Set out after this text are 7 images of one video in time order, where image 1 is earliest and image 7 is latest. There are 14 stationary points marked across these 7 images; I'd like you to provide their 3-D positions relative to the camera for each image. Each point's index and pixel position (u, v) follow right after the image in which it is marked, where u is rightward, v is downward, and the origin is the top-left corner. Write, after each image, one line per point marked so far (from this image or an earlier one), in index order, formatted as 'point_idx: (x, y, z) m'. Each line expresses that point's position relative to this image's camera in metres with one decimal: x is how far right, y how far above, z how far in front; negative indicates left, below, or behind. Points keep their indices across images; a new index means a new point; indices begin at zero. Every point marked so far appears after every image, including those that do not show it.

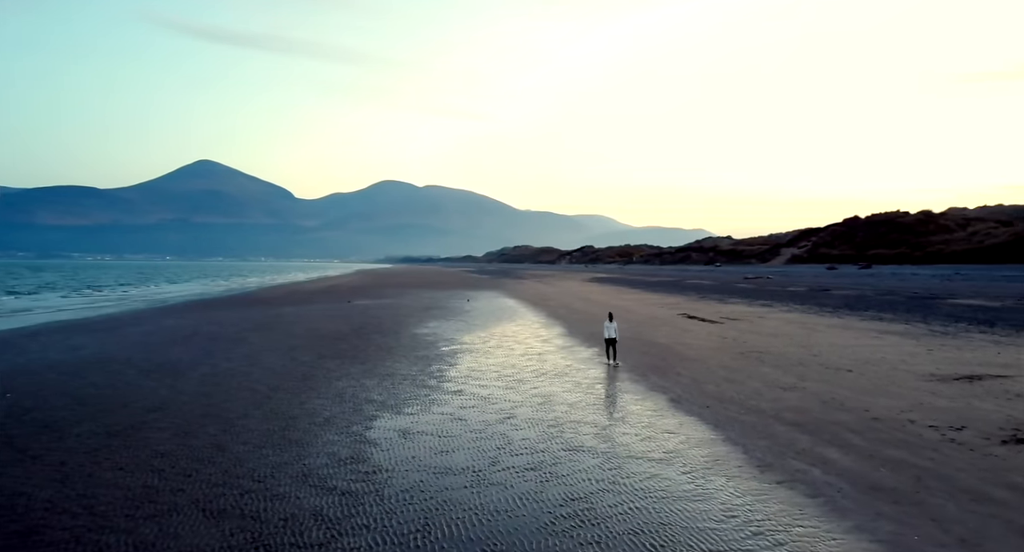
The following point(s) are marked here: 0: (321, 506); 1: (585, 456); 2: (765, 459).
0: (-1.6, -2.0, +5.3) m
1: (+1.0, -2.4, +7.8) m
2: (+3.5, -2.5, +8.0) m
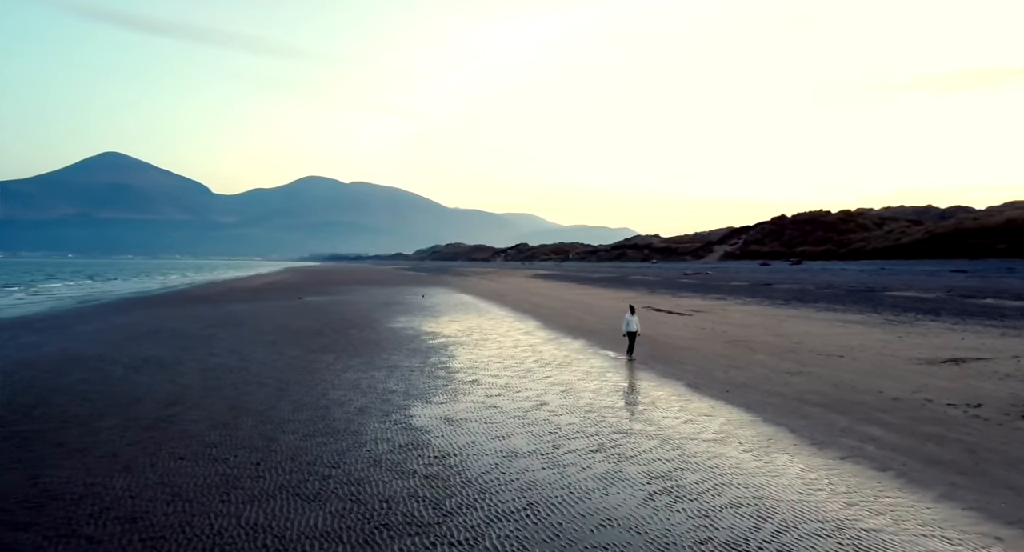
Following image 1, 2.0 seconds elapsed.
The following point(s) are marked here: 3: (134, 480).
0: (-0.8, -1.8, +5.1) m
1: (+1.7, -2.1, +7.7) m
2: (+4.2, -2.2, +8.1) m
3: (-3.3, -1.8, +5.3) m
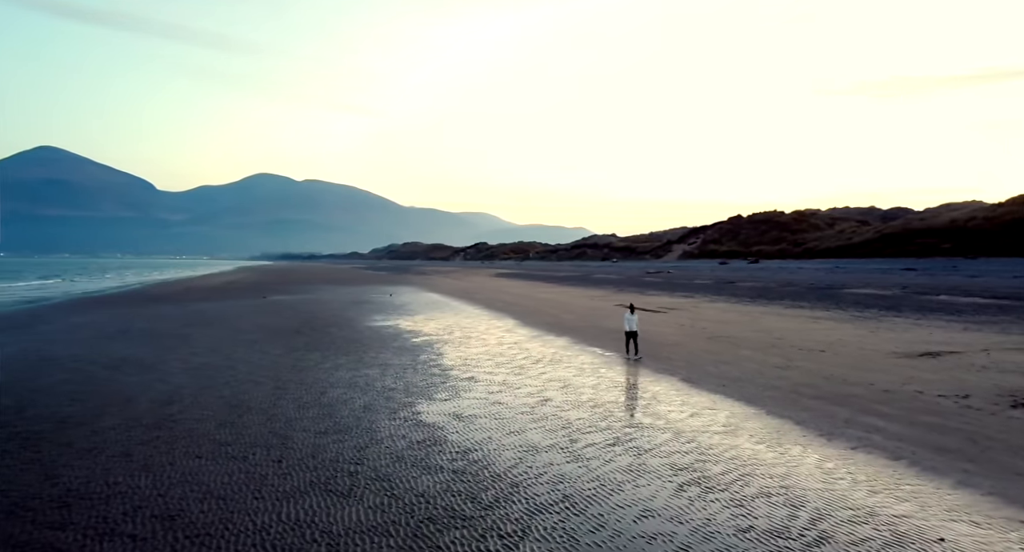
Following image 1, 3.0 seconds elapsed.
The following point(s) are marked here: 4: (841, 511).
0: (-0.6, -1.8, +5.1) m
1: (+1.9, -2.1, +7.8) m
2: (+4.3, -2.1, +8.2) m
3: (-3.0, -1.7, +5.1) m
4: (+2.6, -1.8, +4.6) m
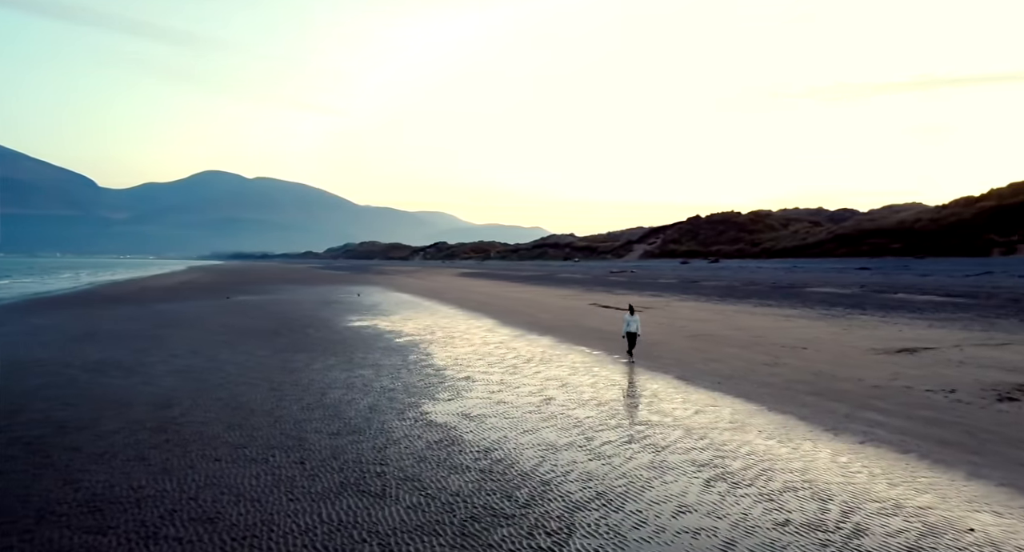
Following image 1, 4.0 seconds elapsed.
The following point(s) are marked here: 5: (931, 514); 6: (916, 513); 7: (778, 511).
0: (-0.3, -1.8, +5.1) m
1: (+2.0, -2.0, +7.9) m
2: (+4.5, -2.1, +8.4) m
3: (-2.8, -1.7, +5.0) m
4: (+2.9, -1.8, +4.7) m
5: (+3.2, -1.8, +4.5) m
6: (+3.1, -1.8, +4.5) m
7: (+2.0, -1.8, +4.5) m
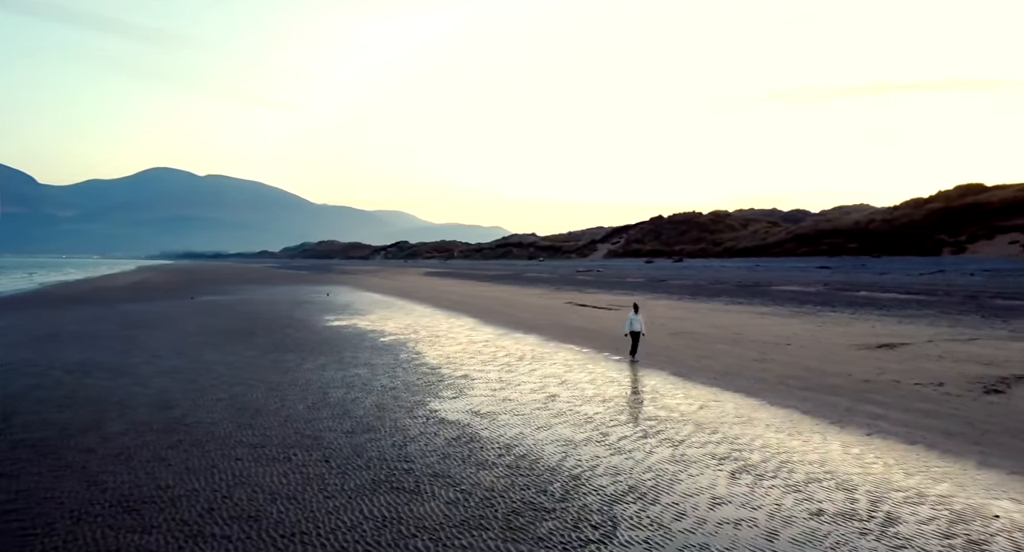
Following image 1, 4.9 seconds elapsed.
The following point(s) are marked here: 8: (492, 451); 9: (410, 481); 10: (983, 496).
0: (0.0, -1.7, +5.1) m
1: (+2.2, -2.0, +8.0) m
2: (+4.6, -2.0, +8.6) m
3: (-2.5, -1.7, +5.0) m
4: (+3.1, -1.8, +4.9) m
5: (+3.5, -1.8, +4.7) m
6: (+3.4, -1.8, +4.7) m
7: (+2.3, -1.7, +4.6) m
8: (-0.2, -1.8, +6.2) m
9: (-0.9, -1.7, +5.0) m
10: (+3.9, -1.8, +4.9) m
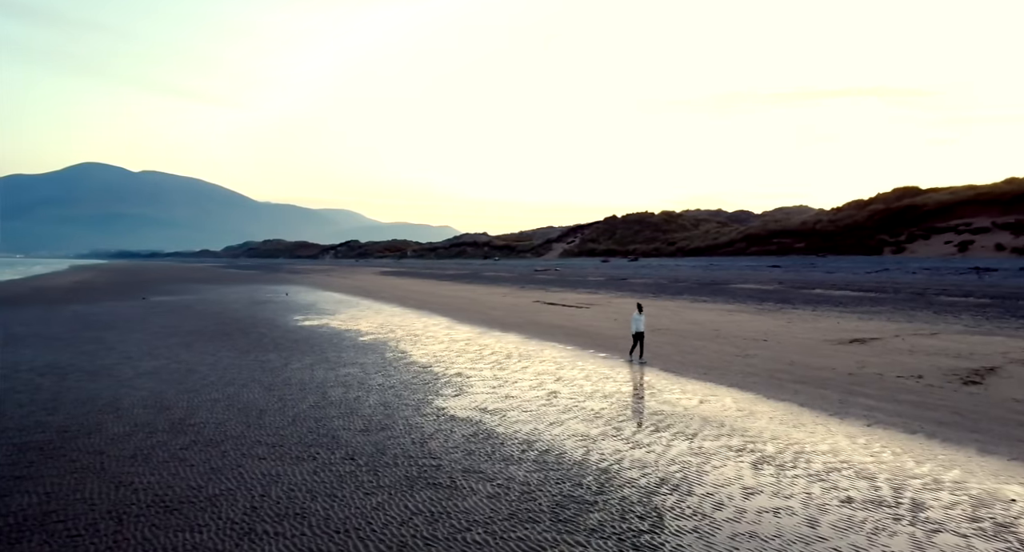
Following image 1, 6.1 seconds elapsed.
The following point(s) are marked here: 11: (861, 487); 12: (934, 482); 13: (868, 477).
0: (+0.2, -1.7, +5.2) m
1: (+2.3, -2.0, +8.2) m
2: (+4.7, -2.0, +8.8) m
3: (-2.2, -1.7, +4.9) m
4: (+3.4, -1.7, +5.1) m
5: (+3.8, -1.7, +4.9) m
6: (+3.7, -1.7, +4.9) m
7: (+2.6, -1.7, +4.7) m
8: (0.0, -1.8, +6.2) m
9: (-0.6, -1.7, +5.0) m
10: (+4.1, -1.8, +5.1) m
11: (+2.8, -1.7, +4.8) m
12: (+3.6, -1.7, +5.0) m
13: (+3.1, -1.7, +5.1) m
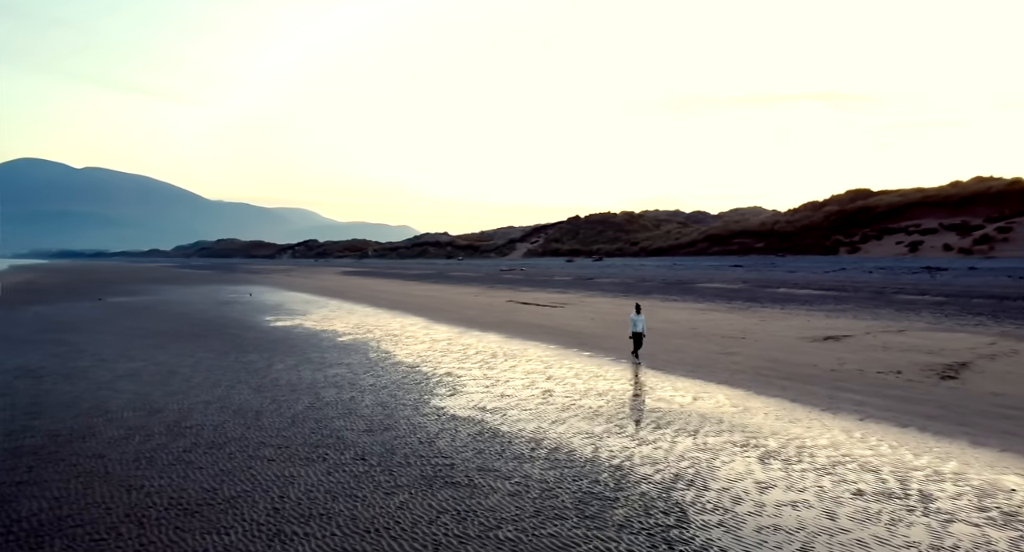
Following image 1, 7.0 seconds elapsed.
0: (+0.4, -1.7, +5.2) m
1: (+2.3, -1.9, +8.3) m
2: (+4.7, -2.0, +9.1) m
3: (-2.1, -1.7, +4.9) m
4: (+3.6, -1.7, +5.3) m
5: (+3.9, -1.7, +5.1) m
6: (+3.8, -1.7, +5.1) m
7: (+2.7, -1.7, +4.9) m
8: (+0.1, -1.8, +6.3) m
9: (-0.5, -1.7, +5.1) m
10: (+4.3, -1.8, +5.3) m
11: (+3.0, -1.7, +5.0) m
12: (+3.7, -1.7, +5.2) m
13: (+3.2, -1.7, +5.3) m
